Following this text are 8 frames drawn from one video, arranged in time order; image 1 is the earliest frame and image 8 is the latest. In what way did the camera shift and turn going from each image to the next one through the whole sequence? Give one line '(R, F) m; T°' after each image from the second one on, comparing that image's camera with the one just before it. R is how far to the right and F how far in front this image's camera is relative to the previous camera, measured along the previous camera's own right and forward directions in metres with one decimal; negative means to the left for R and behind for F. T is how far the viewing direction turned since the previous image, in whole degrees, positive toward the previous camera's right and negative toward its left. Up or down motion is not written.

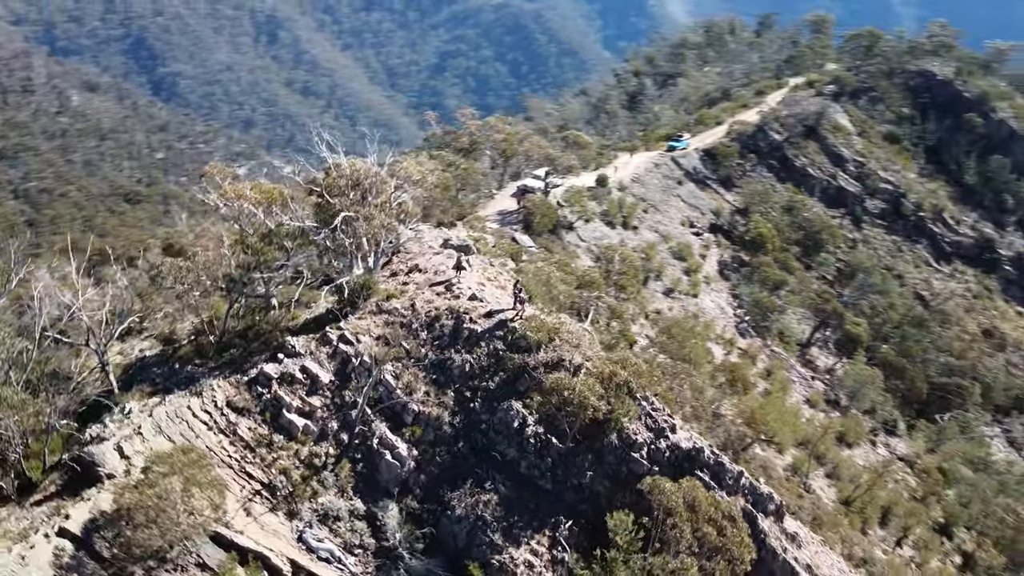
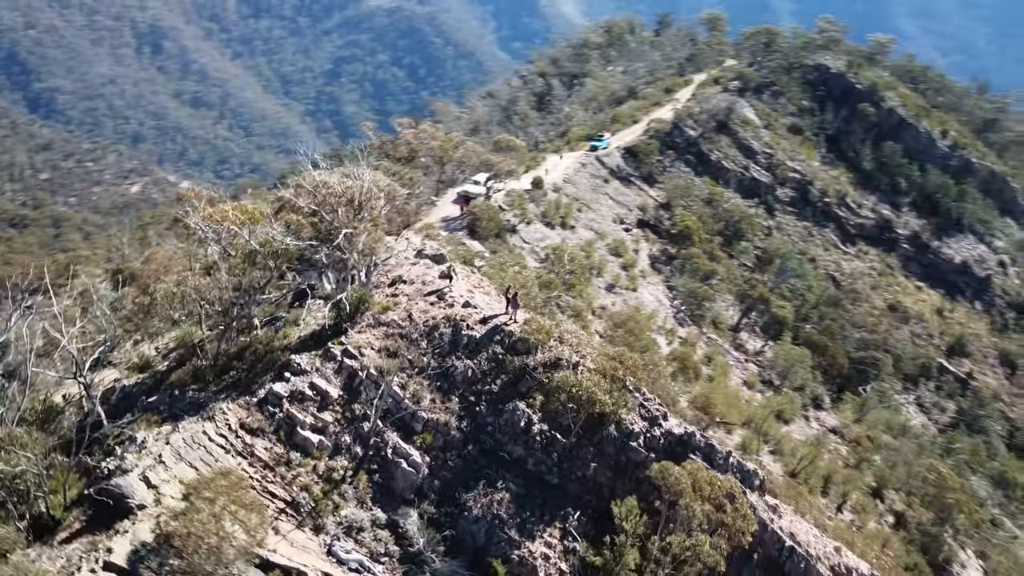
(-1.6, -0.5) m; +6°
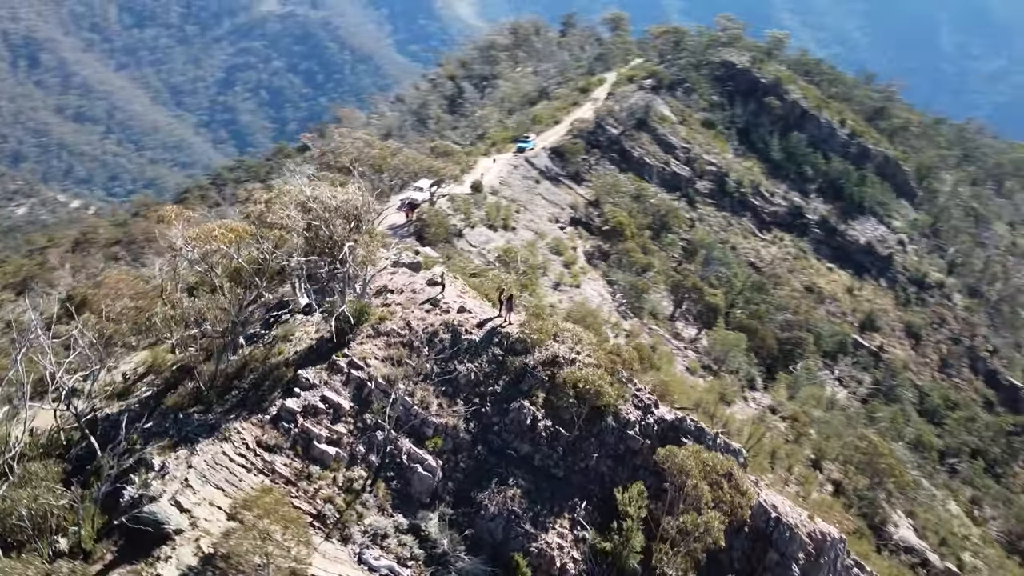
(-1.6, -0.4) m; +6°
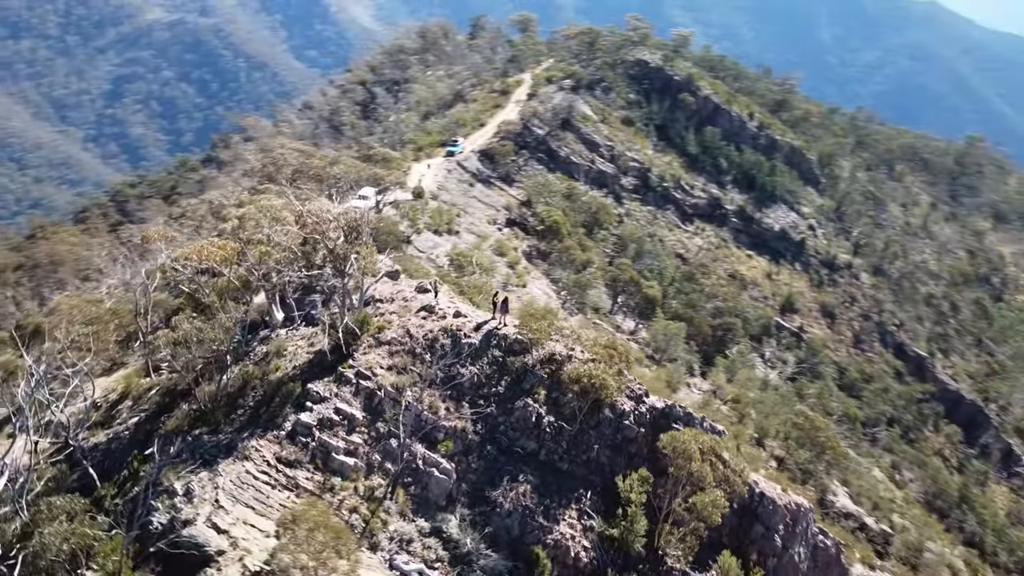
(-1.7, -0.4) m; +6°
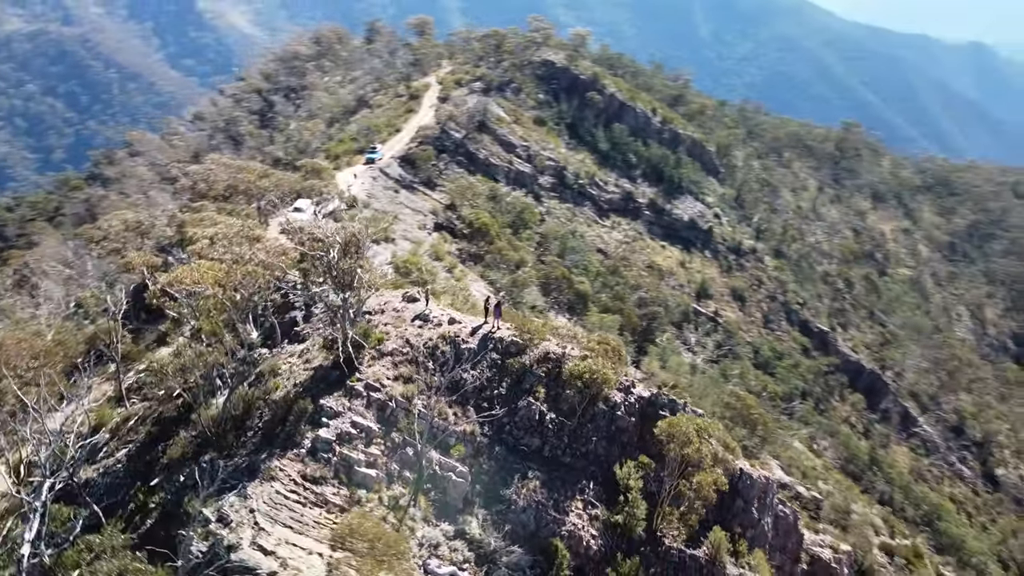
(-1.9, -0.4) m; +7°
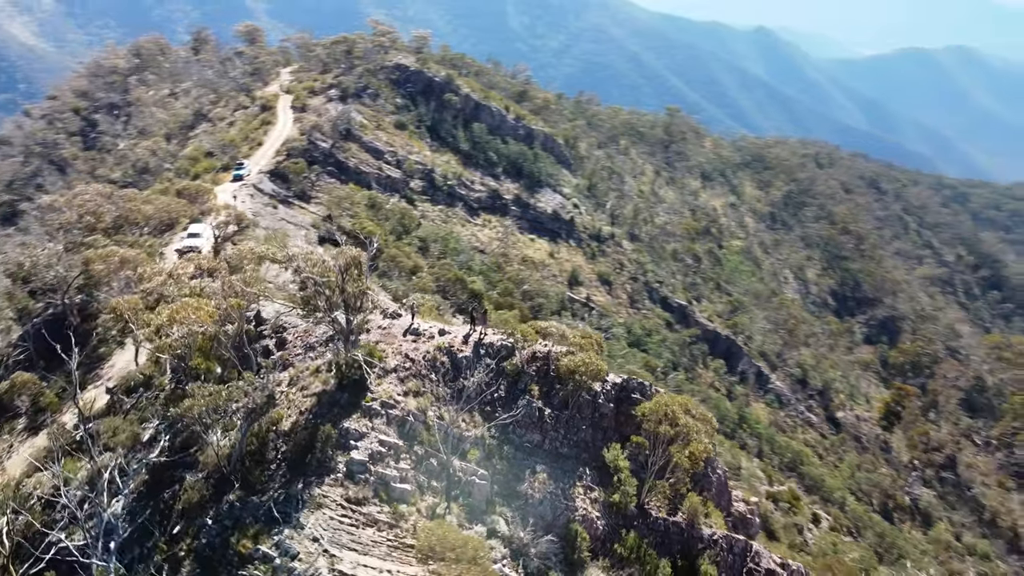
(-3.1, -0.5) m; +11°
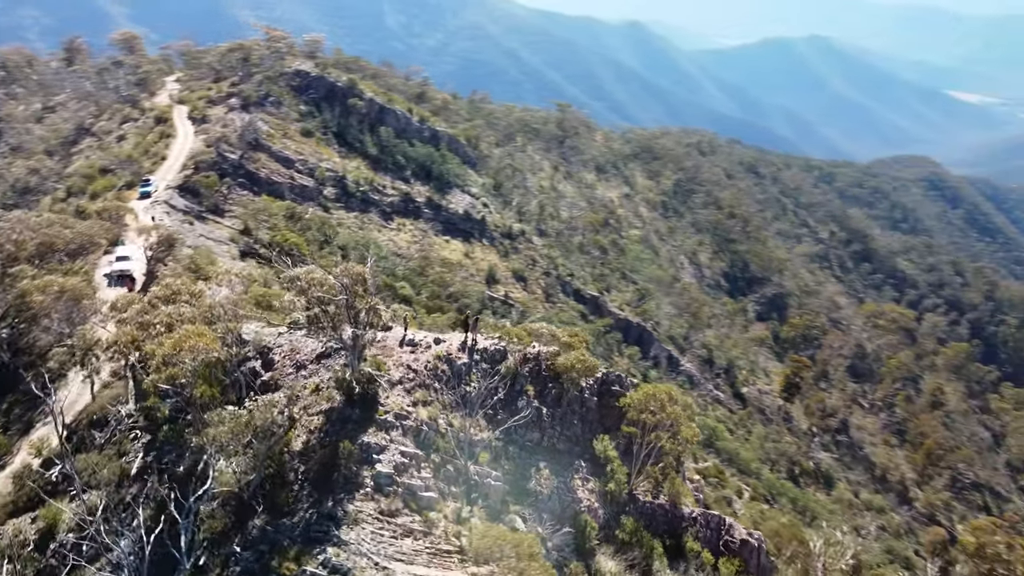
(-2.1, -0.4) m; +8°
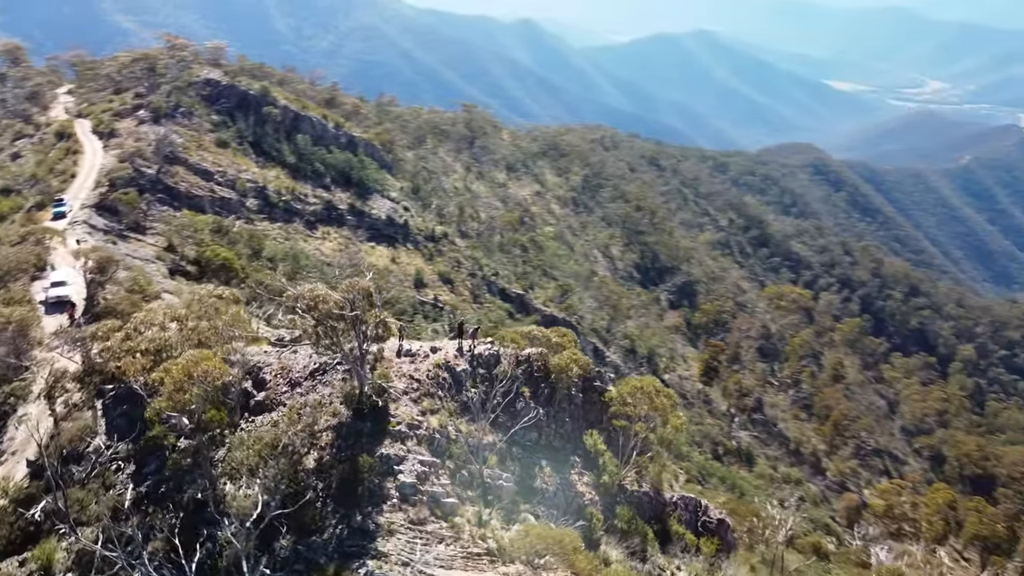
(-1.9, -0.4) m; +7°
